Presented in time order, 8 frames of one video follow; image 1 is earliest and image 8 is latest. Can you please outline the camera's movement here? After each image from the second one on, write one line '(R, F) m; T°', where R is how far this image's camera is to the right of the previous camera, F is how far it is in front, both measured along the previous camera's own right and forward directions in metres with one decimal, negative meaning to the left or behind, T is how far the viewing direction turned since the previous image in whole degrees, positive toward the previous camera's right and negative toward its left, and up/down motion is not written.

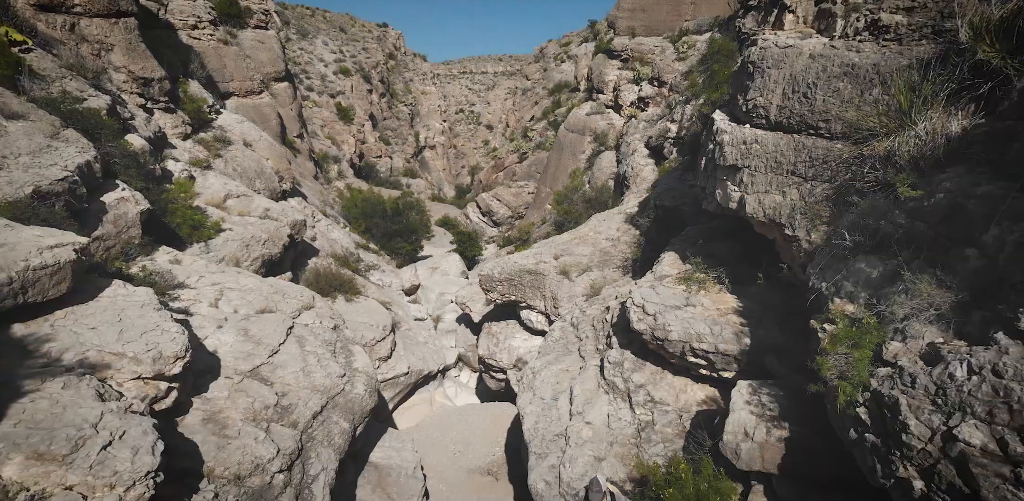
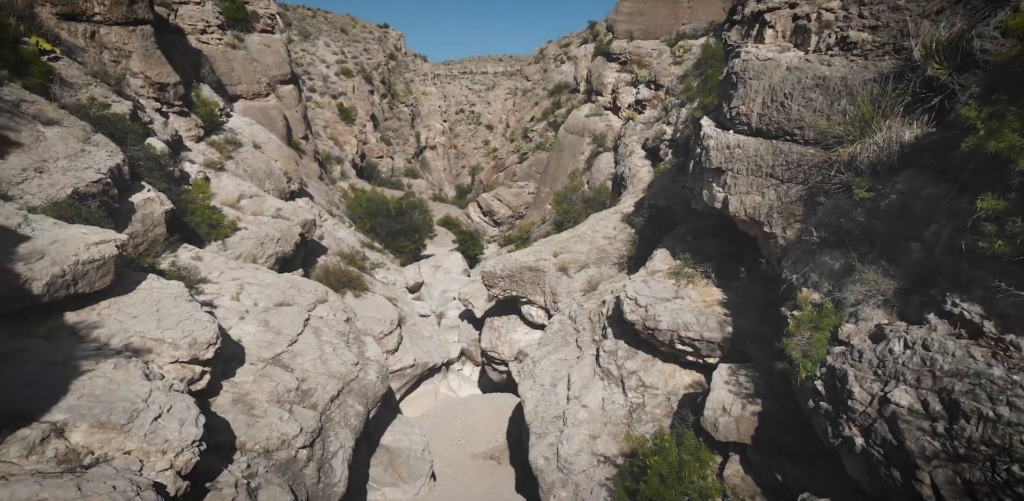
(0.0, -0.6) m; 0°
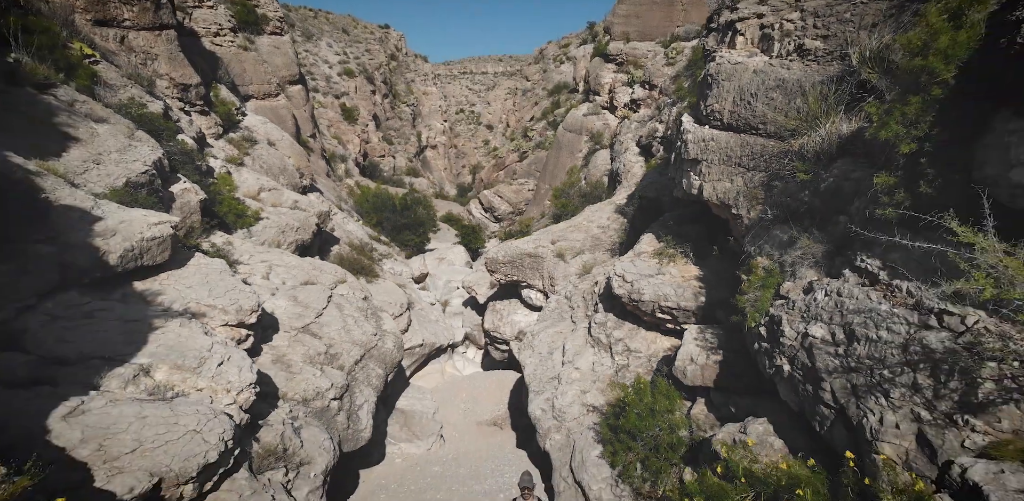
(0.0, -1.0) m; 0°
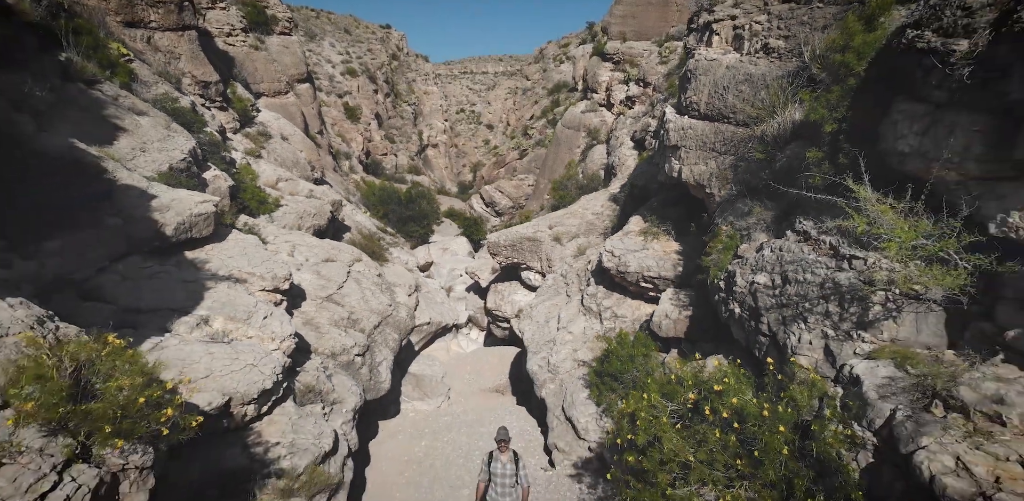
(0.0, -1.1) m; 0°
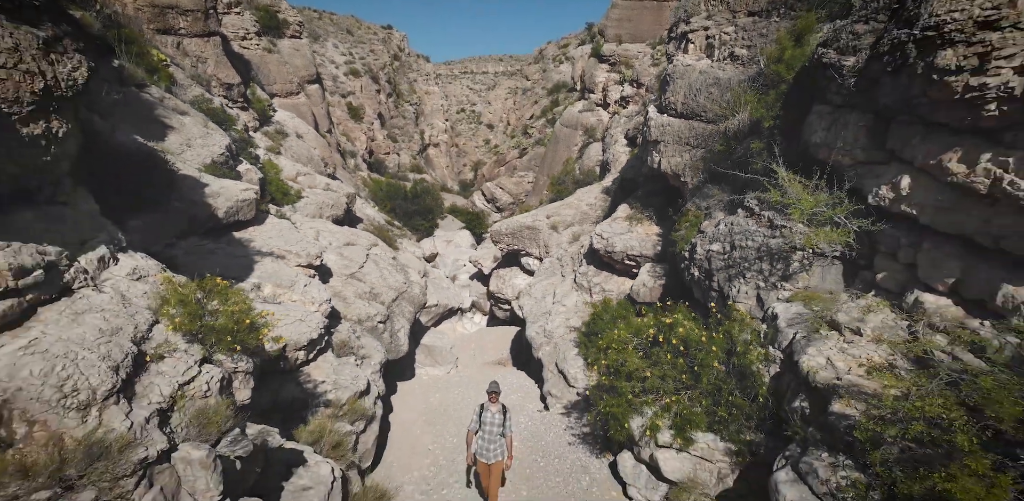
(0.0, -1.4) m; 0°
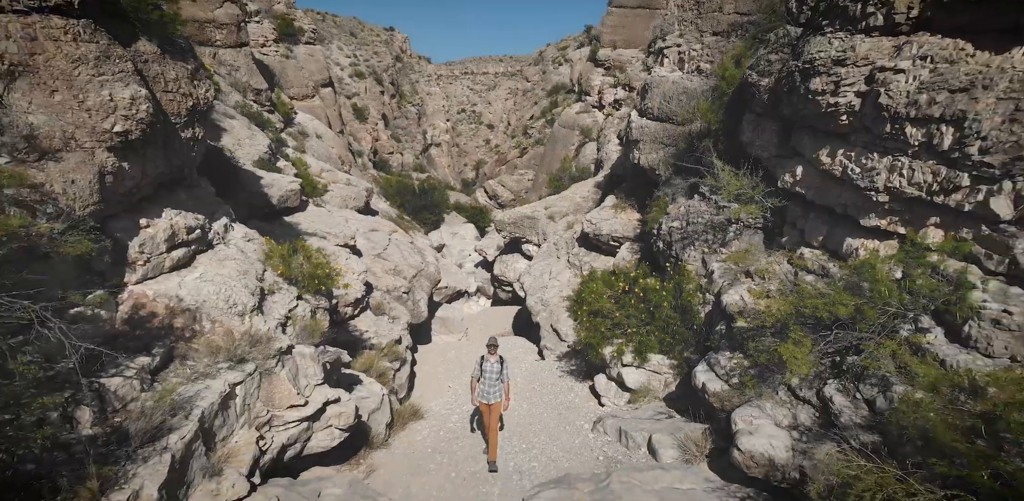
(-0.1, -1.9) m; 0°
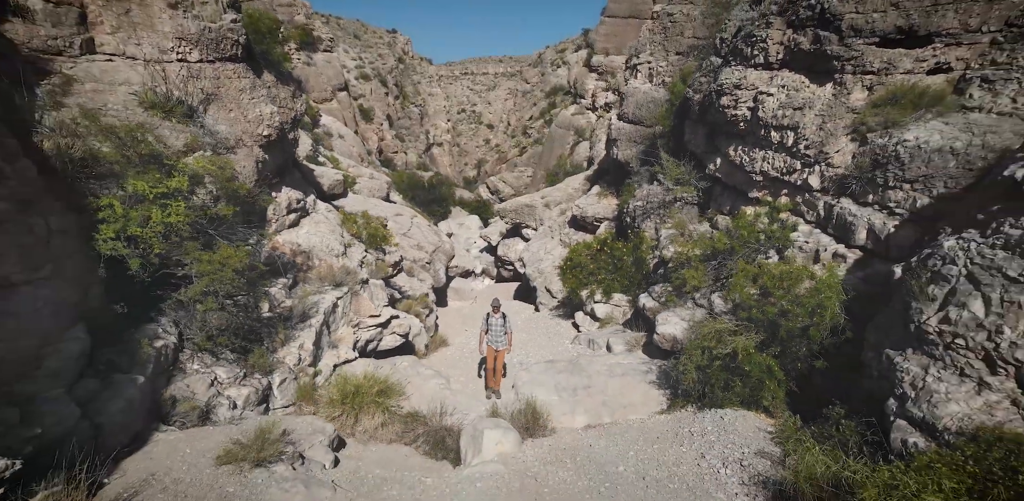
(-0.1, -2.8) m; 0°
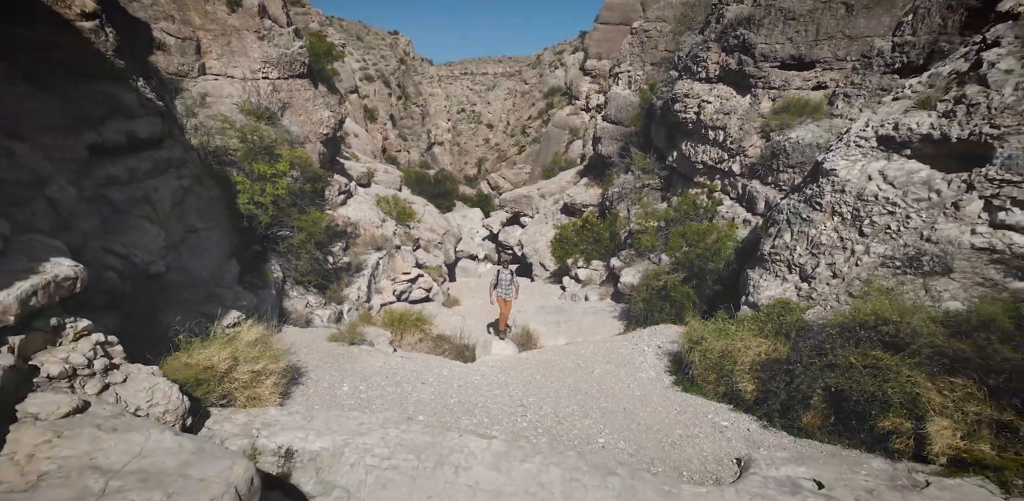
(0.0, -2.5) m; 0°
